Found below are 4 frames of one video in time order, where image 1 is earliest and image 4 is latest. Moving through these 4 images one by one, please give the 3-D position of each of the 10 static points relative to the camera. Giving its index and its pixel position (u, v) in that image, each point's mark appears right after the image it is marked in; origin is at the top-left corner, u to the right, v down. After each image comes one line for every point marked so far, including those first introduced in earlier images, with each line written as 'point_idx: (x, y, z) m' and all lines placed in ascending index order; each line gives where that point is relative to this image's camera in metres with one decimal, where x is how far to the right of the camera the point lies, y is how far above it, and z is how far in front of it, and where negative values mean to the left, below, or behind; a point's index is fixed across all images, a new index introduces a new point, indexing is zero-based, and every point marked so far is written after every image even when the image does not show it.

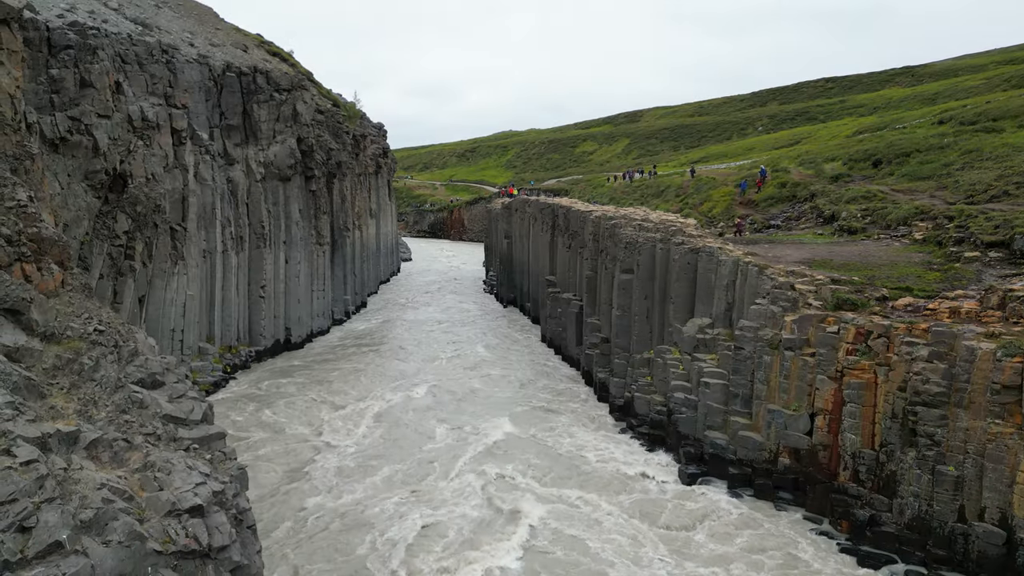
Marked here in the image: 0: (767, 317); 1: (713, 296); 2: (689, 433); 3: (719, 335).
0: (+6.2, -0.7, +16.5) m
1: (+5.7, -0.2, +19.3) m
2: (+4.8, -4.0, +18.0) m
3: (+5.7, -1.3, +18.5) m
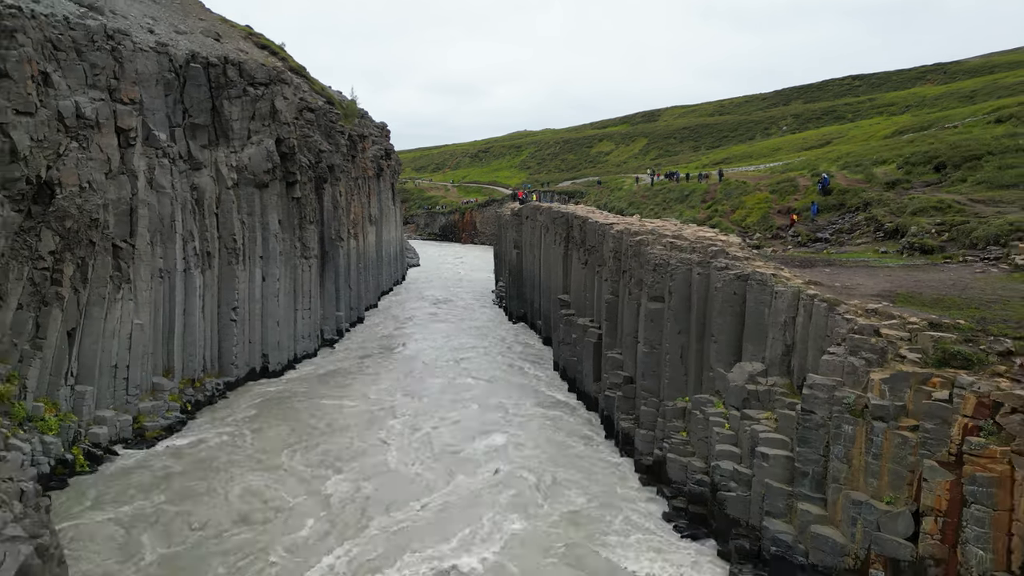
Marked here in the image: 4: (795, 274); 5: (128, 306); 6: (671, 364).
0: (+6.2, -1.6, +12.6) m
1: (+5.8, -1.1, +15.4) m
2: (+4.8, -4.8, +14.2) m
3: (+5.7, -2.1, +14.6) m
4: (+7.0, +0.4, +16.9) m
5: (-10.9, -0.5, +19.2) m
6: (+4.2, -2.0, +17.7) m
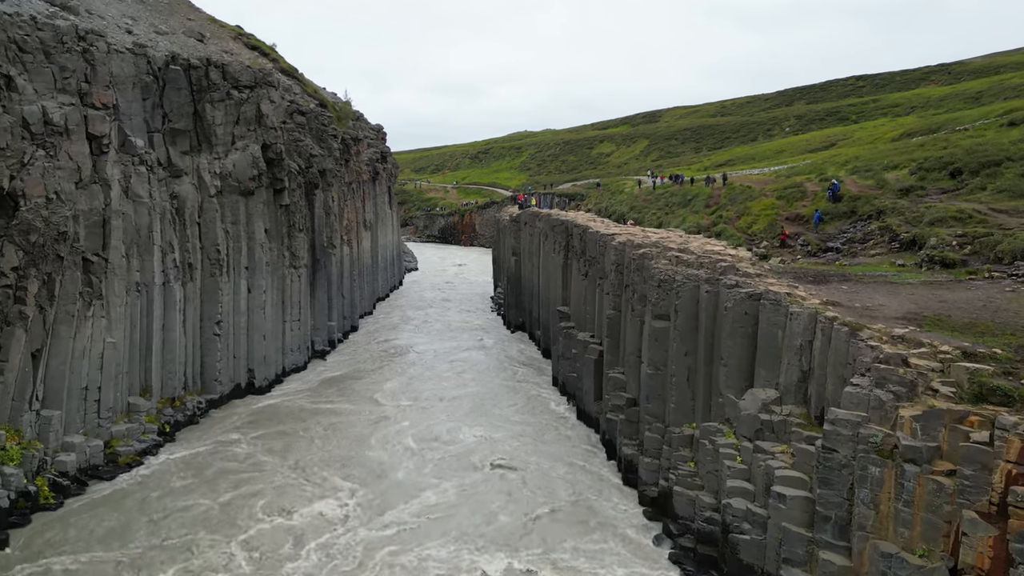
0: (+6.1, -2.0, +11.5) m
1: (+5.7, -1.5, +14.3) m
2: (+4.7, -5.3, +13.1) m
3: (+5.6, -2.6, +13.5) m
4: (+6.9, -0.1, +15.7) m
5: (-11.0, -1.0, +18.1) m
6: (+4.0, -2.5, +16.6) m
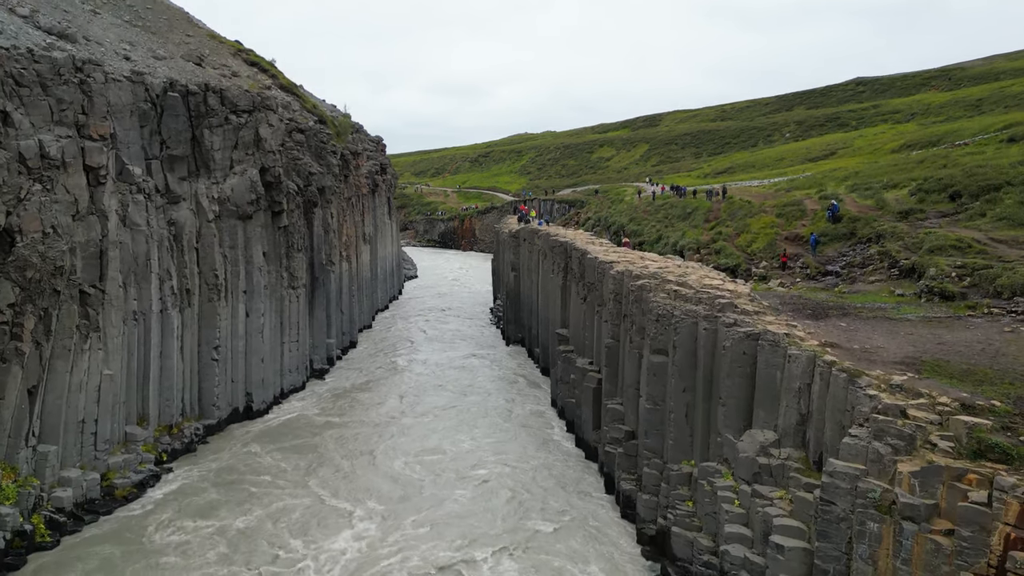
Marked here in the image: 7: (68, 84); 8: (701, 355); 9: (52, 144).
0: (+6.0, -2.9, +11.4) m
1: (+5.6, -2.4, +14.2) m
2: (+4.6, -6.2, +13.0) m
3: (+5.5, -3.5, +13.4) m
4: (+6.9, -1.0, +15.7) m
5: (-11.0, -1.8, +18.0) m
6: (+4.0, -3.3, +16.5) m
7: (-11.7, +5.4, +17.9) m
8: (+4.5, -1.6, +16.0) m
9: (-11.6, +3.6, +17.1) m
